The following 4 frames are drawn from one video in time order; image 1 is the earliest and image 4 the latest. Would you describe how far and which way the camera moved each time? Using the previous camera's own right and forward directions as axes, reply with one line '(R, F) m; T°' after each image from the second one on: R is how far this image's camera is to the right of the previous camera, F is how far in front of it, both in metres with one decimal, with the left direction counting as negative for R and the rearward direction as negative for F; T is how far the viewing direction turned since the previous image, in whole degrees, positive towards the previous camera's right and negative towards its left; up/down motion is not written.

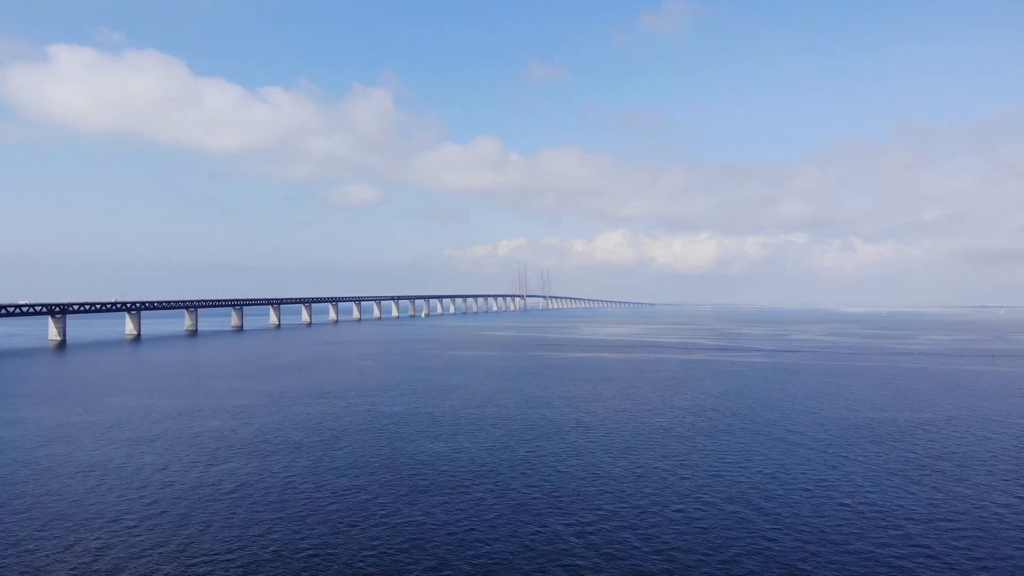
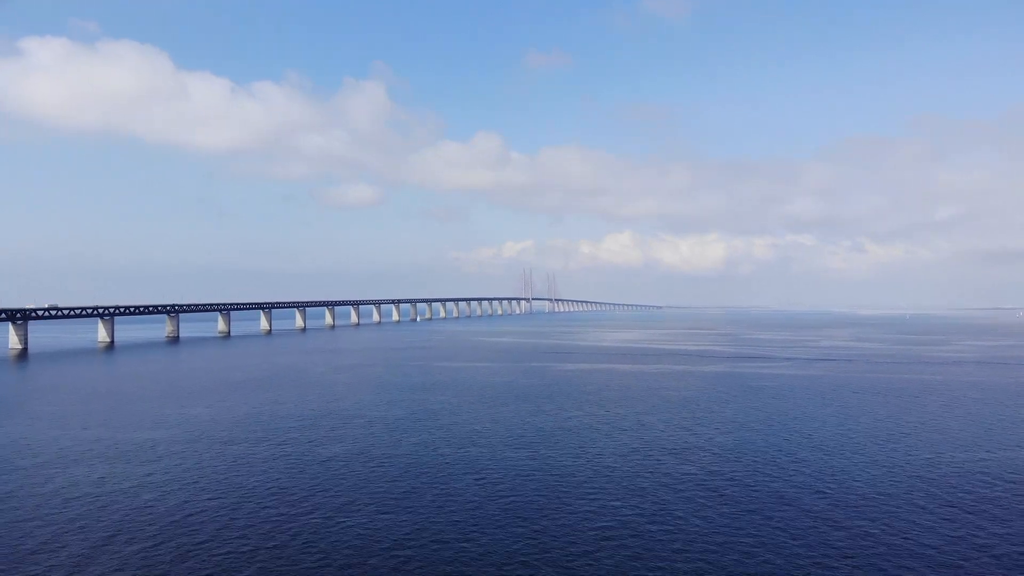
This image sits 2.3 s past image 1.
(+0.5, +4.8) m; -1°
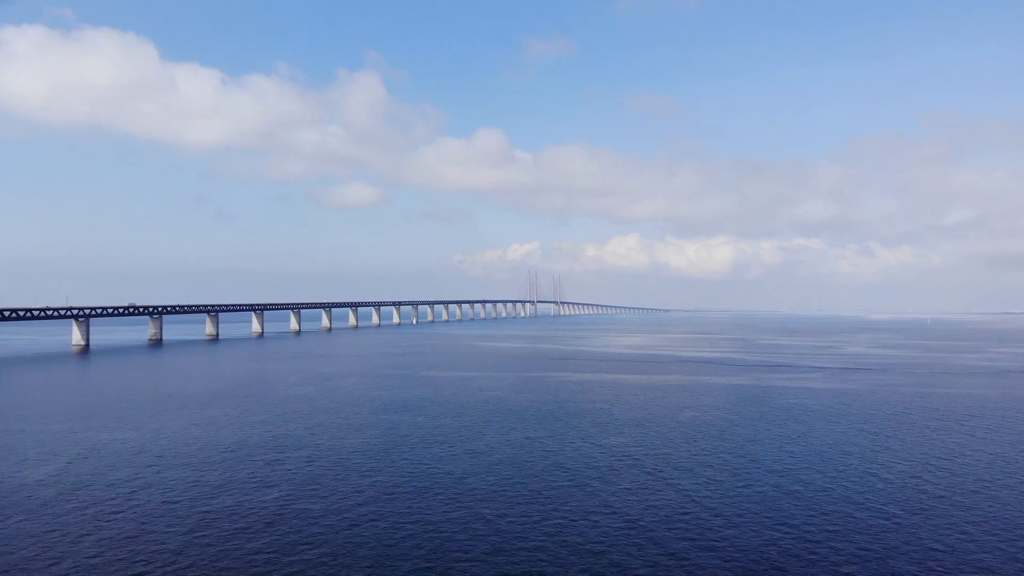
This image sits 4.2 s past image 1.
(+0.3, +4.1) m; 0°
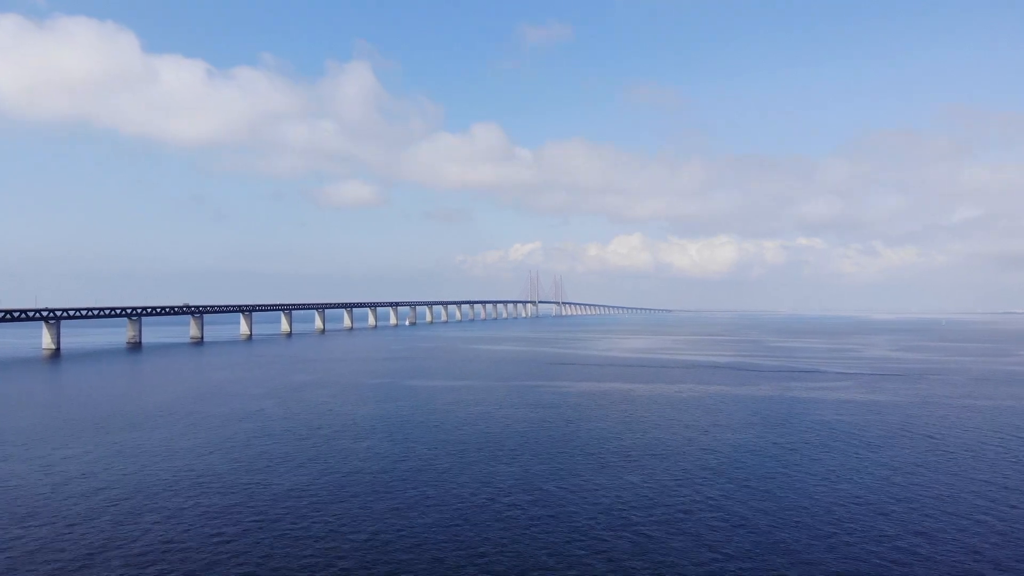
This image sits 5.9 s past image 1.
(+0.4, +3.5) m; 0°
